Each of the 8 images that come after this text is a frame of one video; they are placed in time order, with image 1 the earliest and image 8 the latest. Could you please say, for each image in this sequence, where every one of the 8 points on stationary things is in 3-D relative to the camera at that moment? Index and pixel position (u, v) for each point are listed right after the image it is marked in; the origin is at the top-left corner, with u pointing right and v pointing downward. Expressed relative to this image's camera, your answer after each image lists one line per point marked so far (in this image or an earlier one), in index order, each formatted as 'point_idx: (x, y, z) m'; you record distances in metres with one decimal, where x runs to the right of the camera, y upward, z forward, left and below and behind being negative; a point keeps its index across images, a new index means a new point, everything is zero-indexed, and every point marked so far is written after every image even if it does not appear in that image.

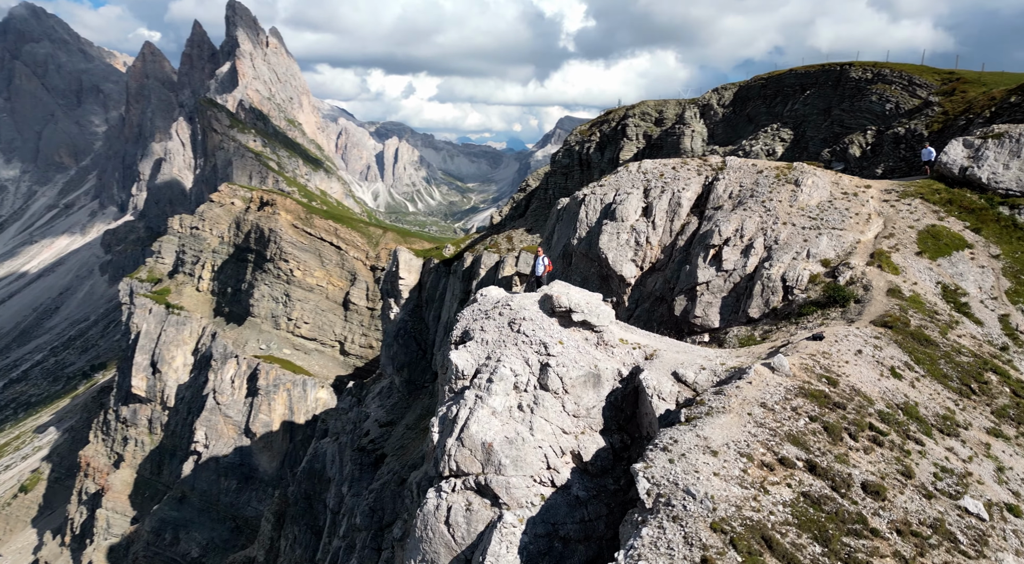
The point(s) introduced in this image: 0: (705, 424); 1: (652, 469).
0: (+4.7, -3.4, +15.8) m
1: (+3.2, -4.3, +14.9) m
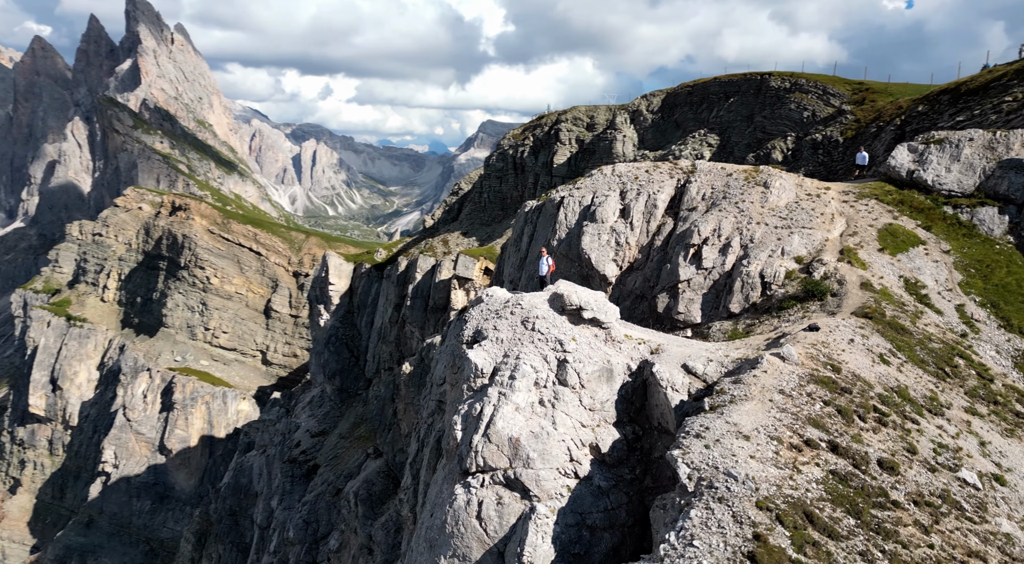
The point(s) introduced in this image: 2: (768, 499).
0: (+5.6, -3.3, +16.7) m
1: (+4.3, -4.2, +15.7) m
2: (+5.7, -4.8, +14.2) m
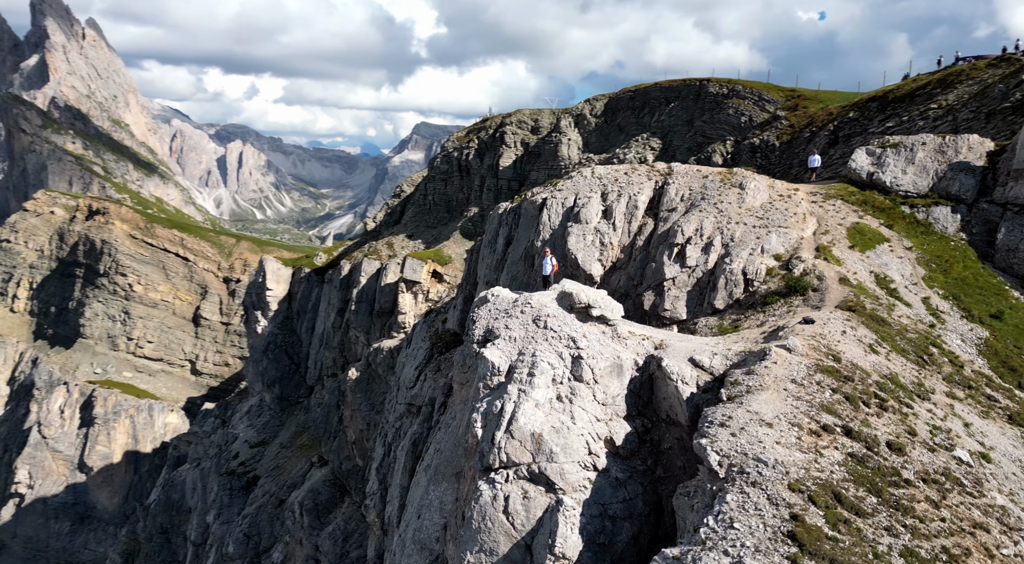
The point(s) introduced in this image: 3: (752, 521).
0: (+6.4, -3.2, +17.5) m
1: (+5.2, -4.1, +16.4) m
2: (+6.7, -4.6, +15.0) m
3: (+5.3, -5.3, +14.3) m
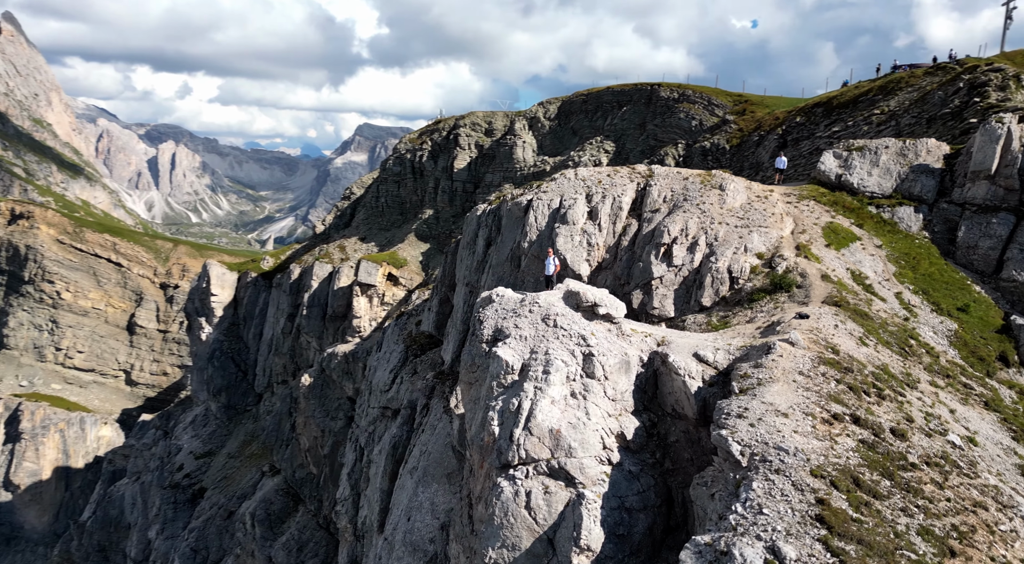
0: (+7.0, -3.1, +18.2) m
1: (+5.9, -4.0, +17.0) m
2: (+7.5, -4.5, +15.7) m
3: (+6.2, -5.2, +14.9) m
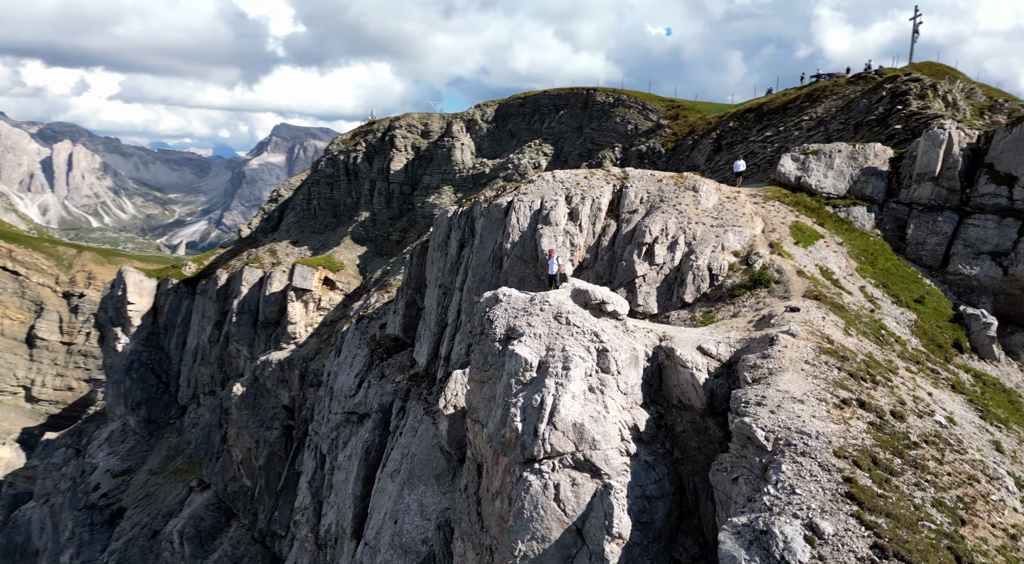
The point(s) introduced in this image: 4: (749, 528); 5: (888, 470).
0: (+7.8, -2.9, +19.3) m
1: (+6.8, -3.8, +18.0) m
2: (+8.6, -4.3, +16.9) m
3: (+7.3, -5.0, +15.9) m
4: (+5.7, -5.9, +15.6) m
5: (+9.6, -4.8, +16.6) m
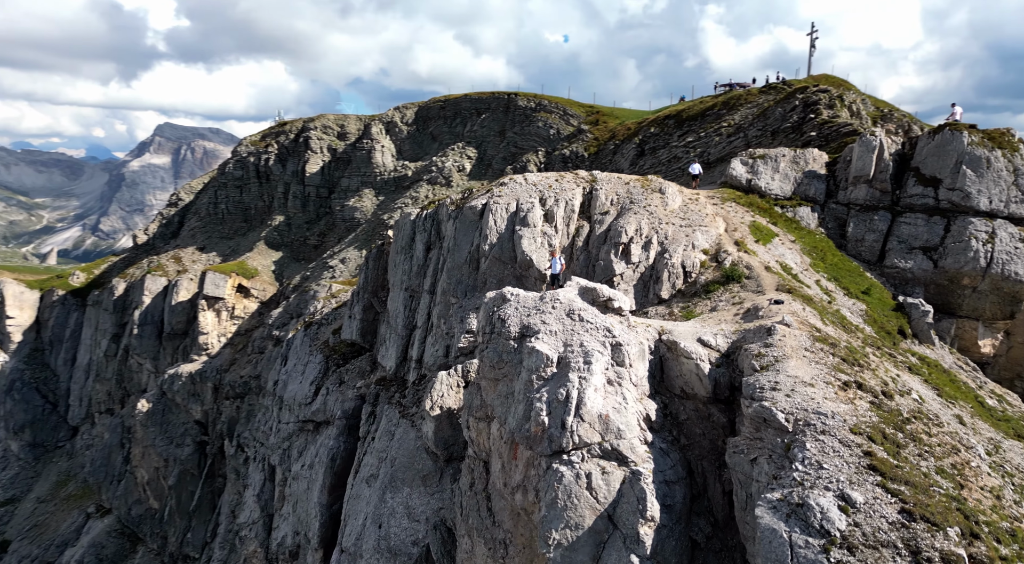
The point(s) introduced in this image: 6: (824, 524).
0: (+8.7, -2.7, +20.8) m
1: (+7.9, -3.6, +19.4) m
2: (+9.8, -4.1, +18.5) m
3: (+8.7, -4.8, +17.4) m
4: (+7.1, -5.7, +16.9) m
5: (+10.9, -4.6, +18.4) m
6: (+7.9, -6.1, +16.3) m
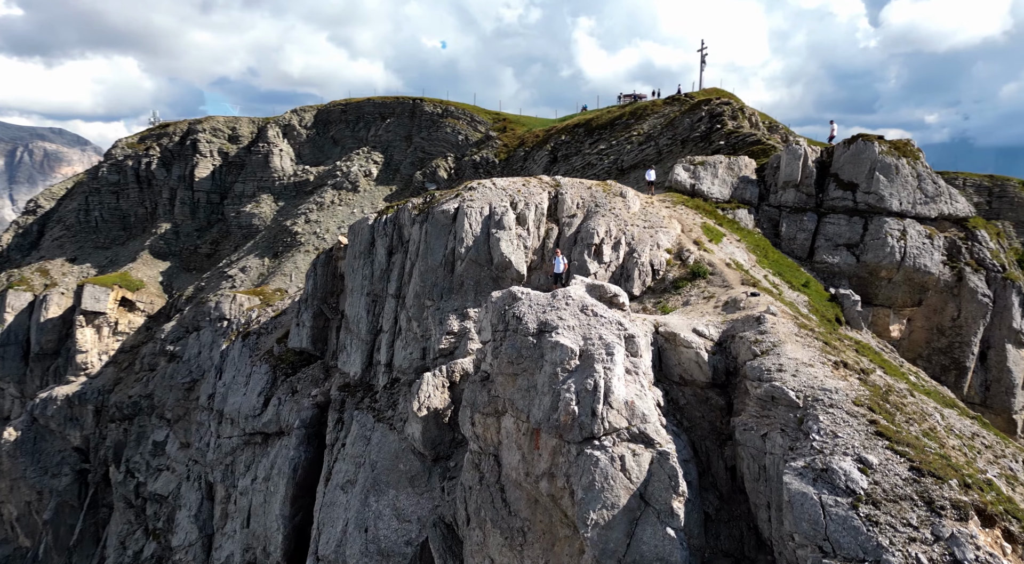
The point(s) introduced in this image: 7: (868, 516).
0: (+9.7, -2.4, +23.2) m
1: (+9.1, -3.4, +21.7) m
2: (+11.1, -3.8, +21.1) m
3: (+10.2, -4.5, +19.9) m
4: (+8.8, -5.5, +19.1) m
5: (+12.2, -4.2, +21.1) m
6: (+9.7, -5.8, +18.6) m
7: (+10.1, -6.6, +18.2) m
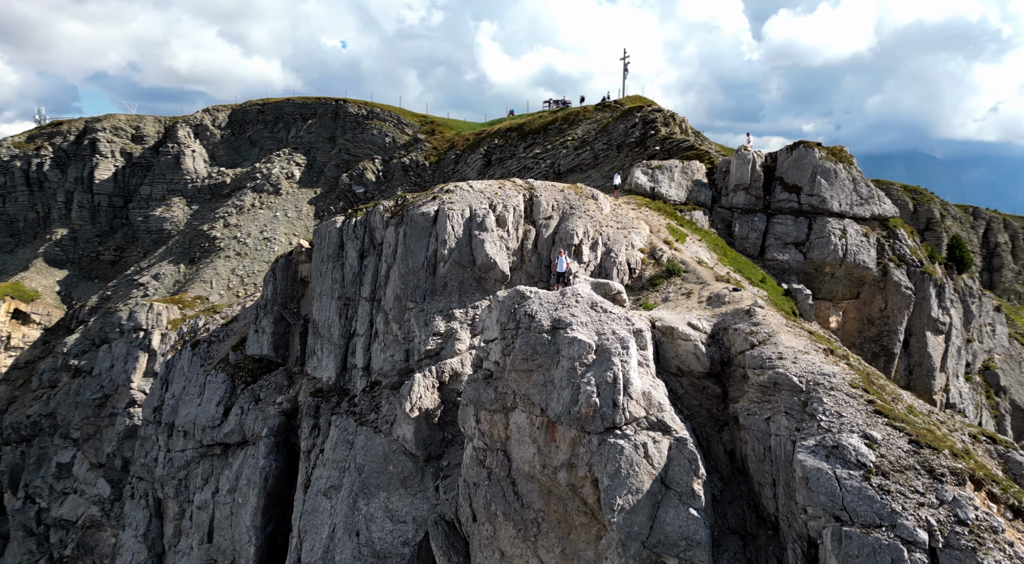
0: (+10.3, -2.2, +25.2) m
1: (+10.0, -3.2, +23.6) m
2: (+12.0, -3.5, +23.3) m
3: (+11.3, -4.3, +21.9) m
4: (+10.0, -5.3, +21.0) m
5: (+13.1, -4.0, +23.4) m
6: (+10.9, -5.6, +20.6) m
7: (+11.4, -6.3, +20.3) m
